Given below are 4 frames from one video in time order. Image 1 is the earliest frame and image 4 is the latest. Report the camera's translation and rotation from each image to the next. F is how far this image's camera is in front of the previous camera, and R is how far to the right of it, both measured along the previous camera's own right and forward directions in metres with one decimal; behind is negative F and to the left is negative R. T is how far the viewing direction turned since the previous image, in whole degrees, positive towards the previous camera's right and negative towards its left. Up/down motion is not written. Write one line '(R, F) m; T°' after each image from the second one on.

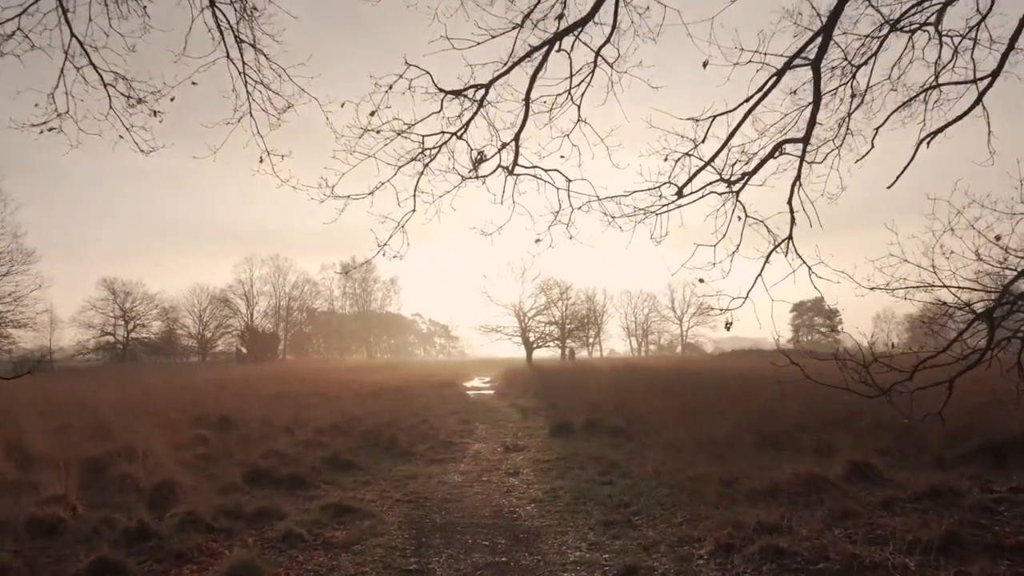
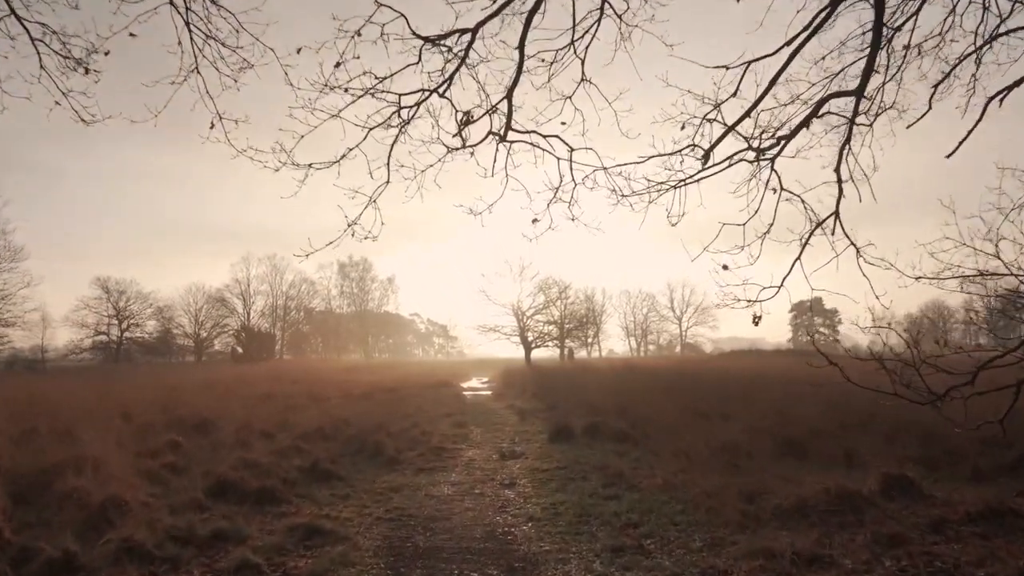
(+0.1, +1.0) m; 0°
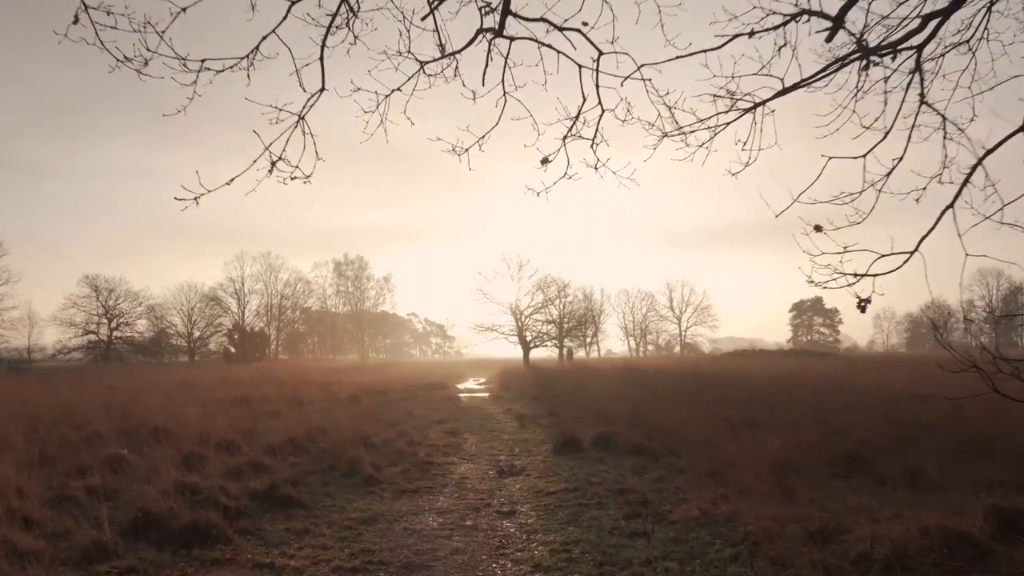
(0.0, +1.8) m; 0°
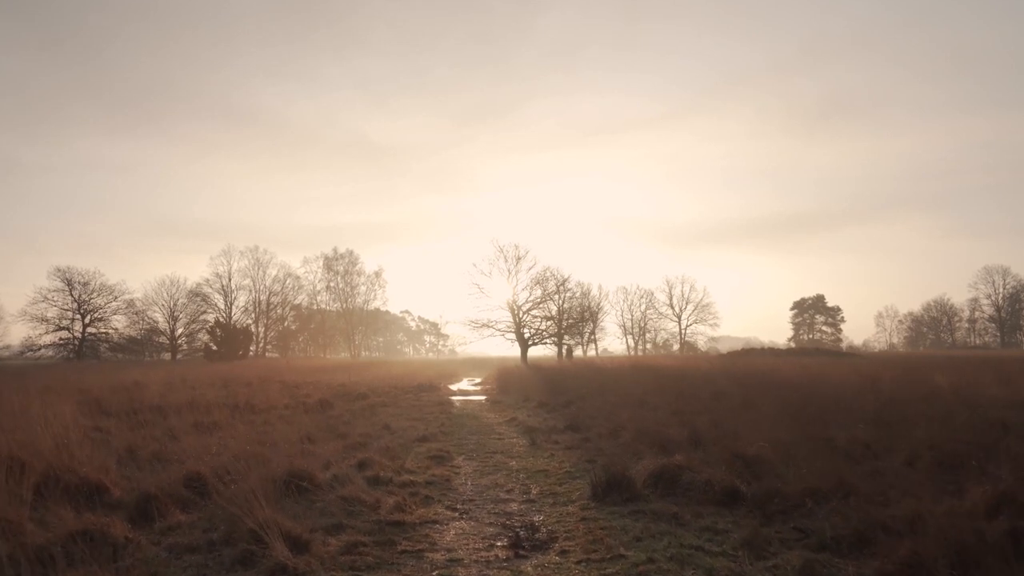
(-0.3, +4.6) m; +1°
